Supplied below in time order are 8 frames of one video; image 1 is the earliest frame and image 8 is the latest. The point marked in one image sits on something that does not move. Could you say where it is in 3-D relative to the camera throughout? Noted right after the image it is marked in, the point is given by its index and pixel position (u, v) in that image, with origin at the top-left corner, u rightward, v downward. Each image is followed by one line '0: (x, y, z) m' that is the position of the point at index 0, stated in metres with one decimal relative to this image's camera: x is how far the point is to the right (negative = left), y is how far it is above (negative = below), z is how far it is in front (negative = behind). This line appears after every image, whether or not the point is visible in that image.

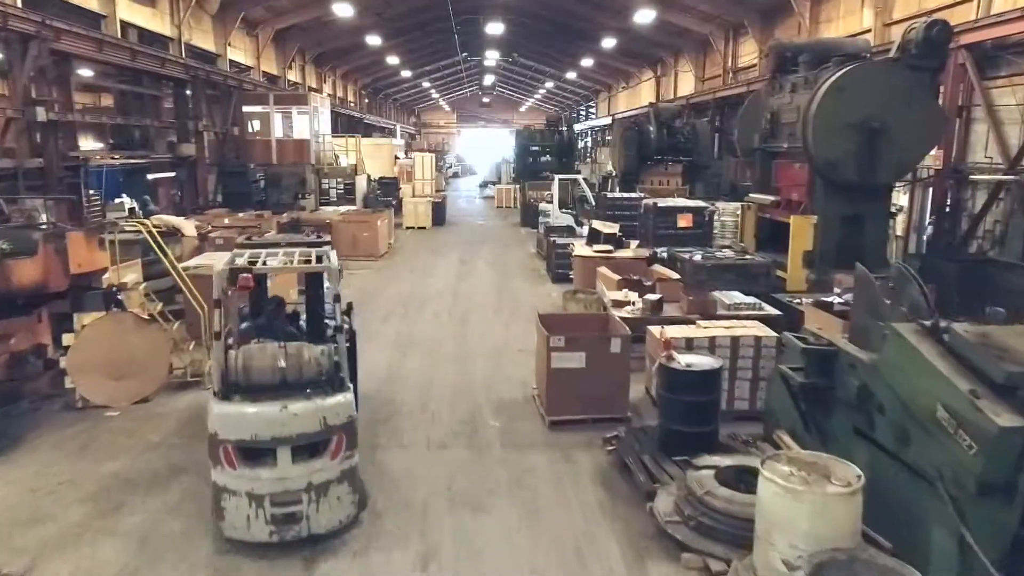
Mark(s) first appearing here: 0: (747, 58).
0: (+6.1, +6.0, +15.8) m
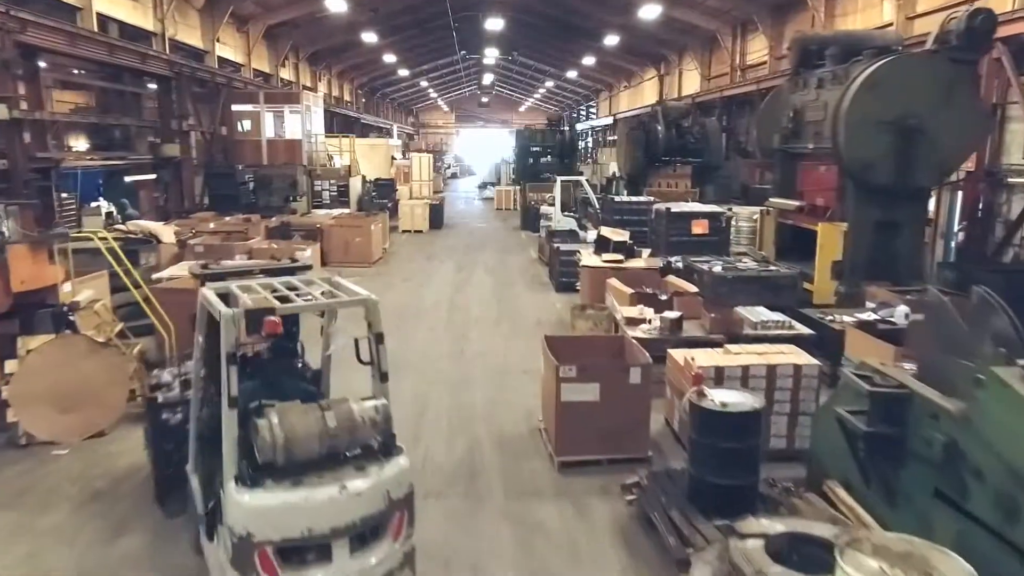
0: (+6.1, +5.9, +15.3) m
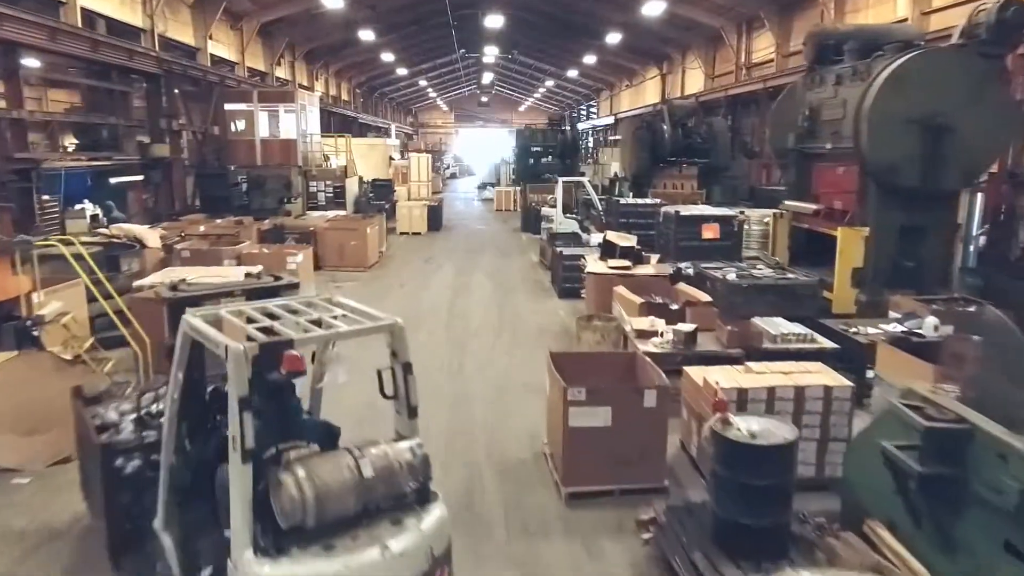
0: (+6.1, +5.8, +14.9) m
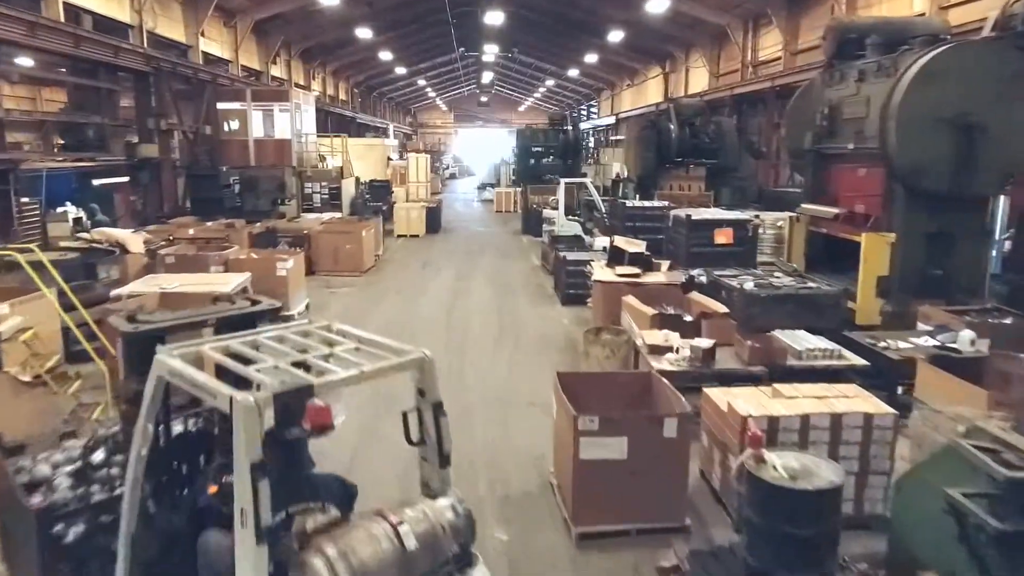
0: (+6.1, +5.7, +14.5) m
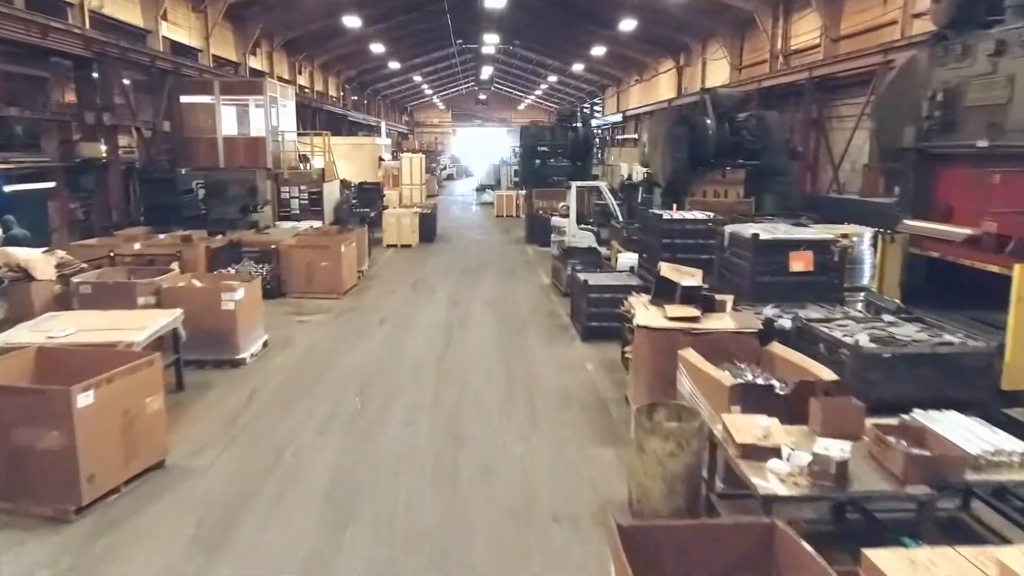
0: (+6.2, +5.3, +13.0) m
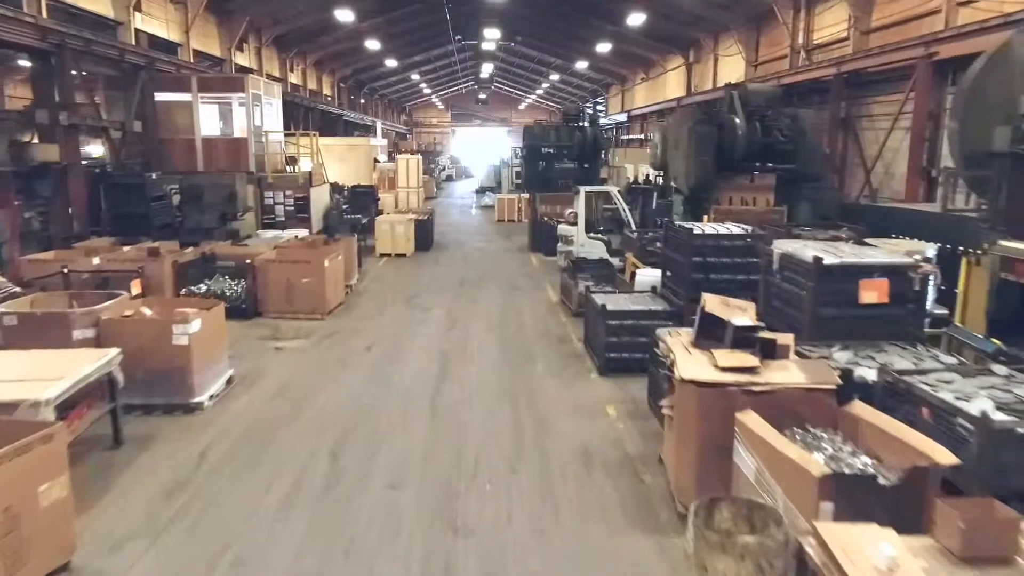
0: (+6.3, +5.1, +12.0) m
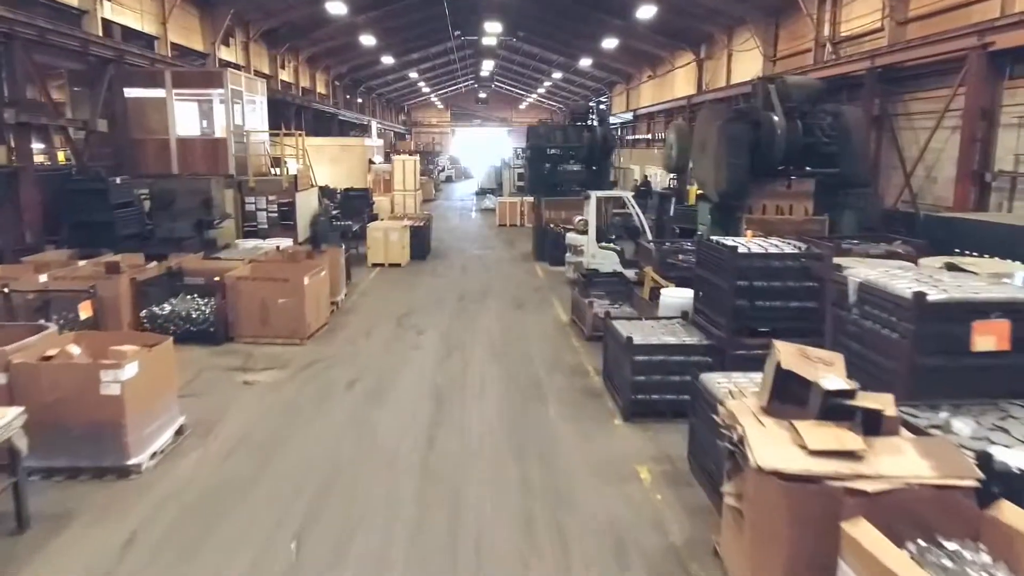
0: (+6.3, +4.9, +11.1) m
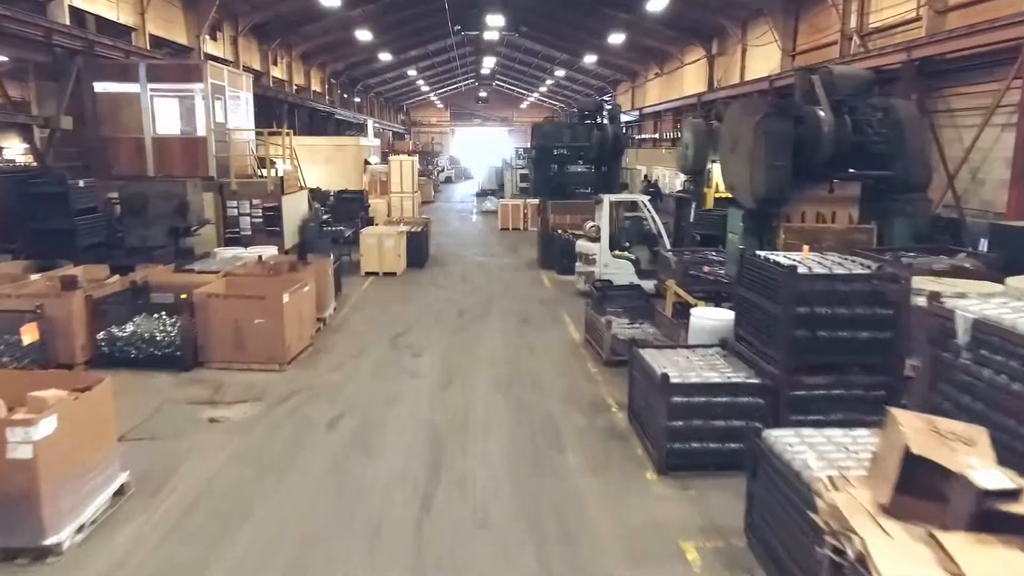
0: (+6.4, +4.7, +10.3) m
